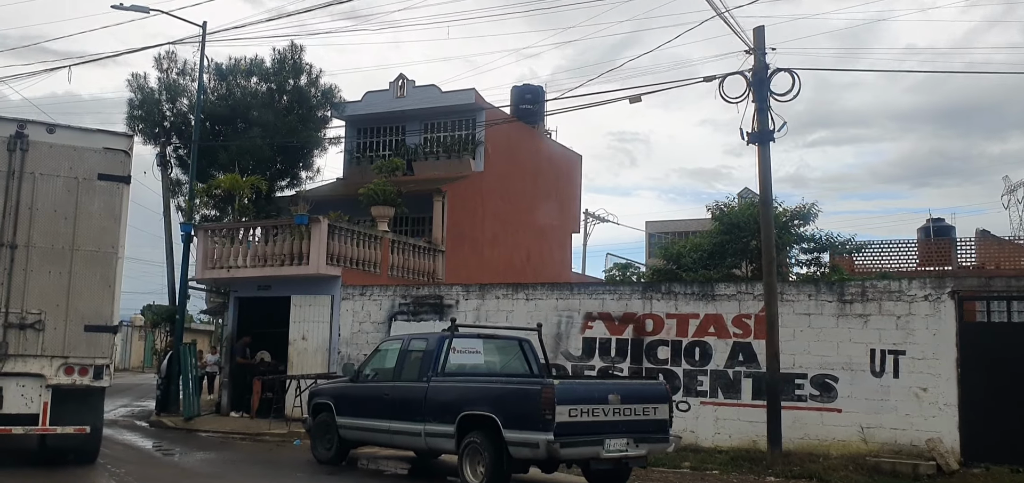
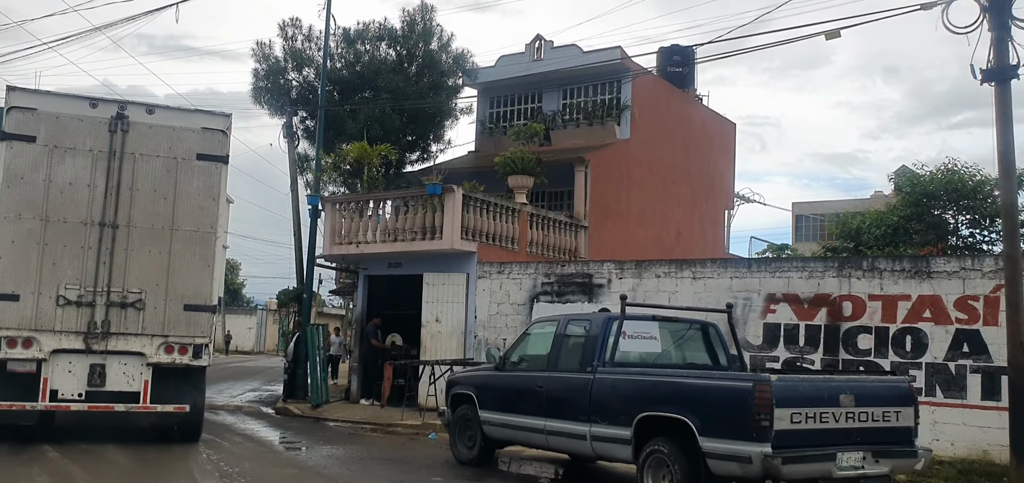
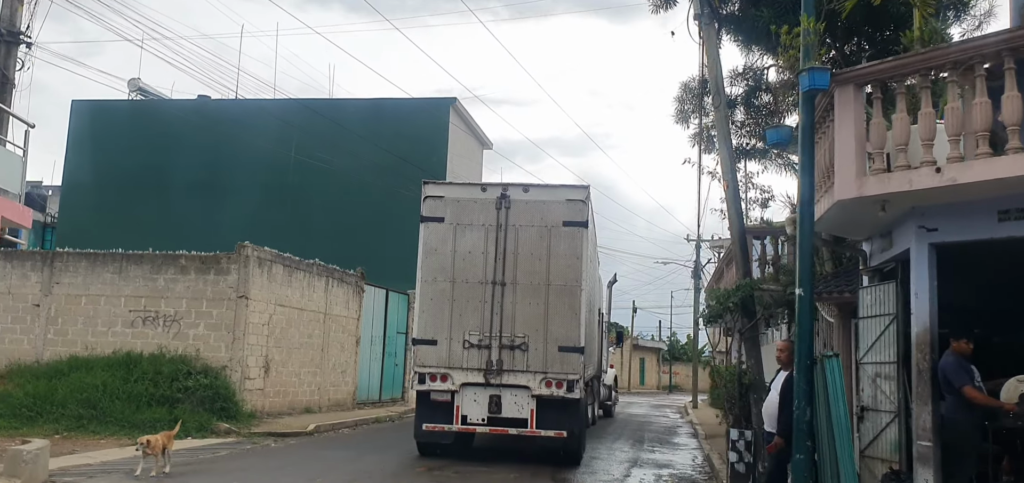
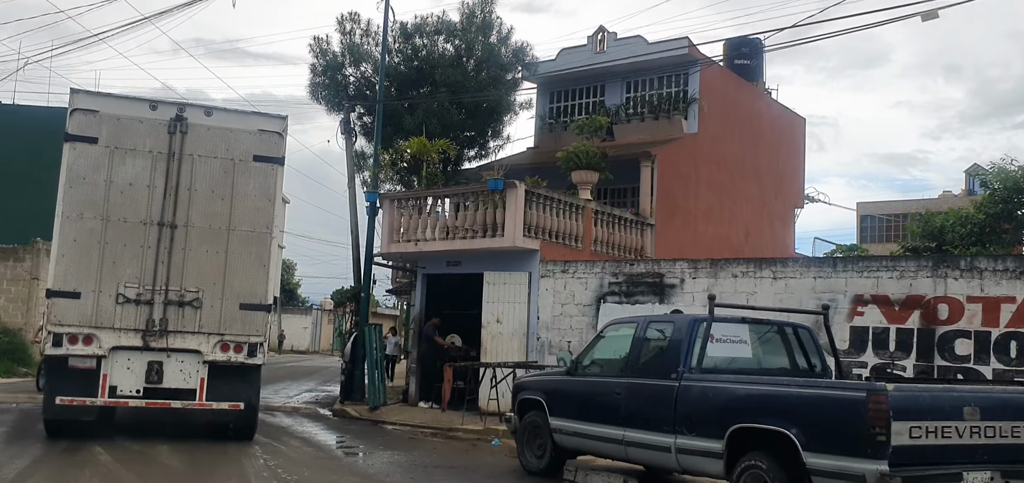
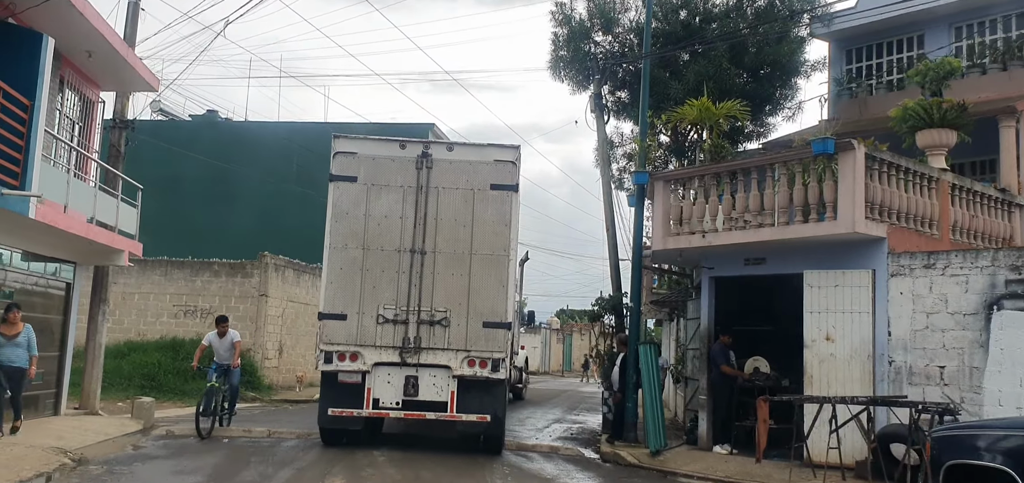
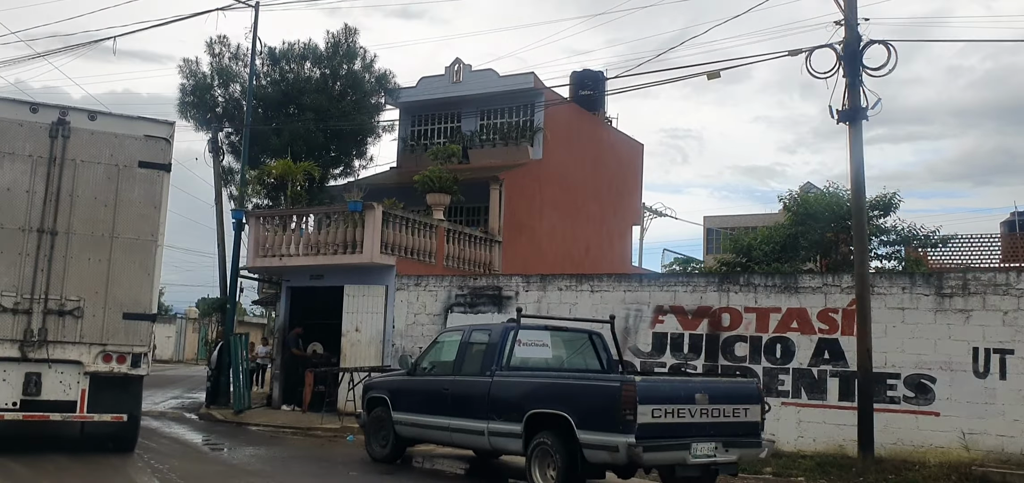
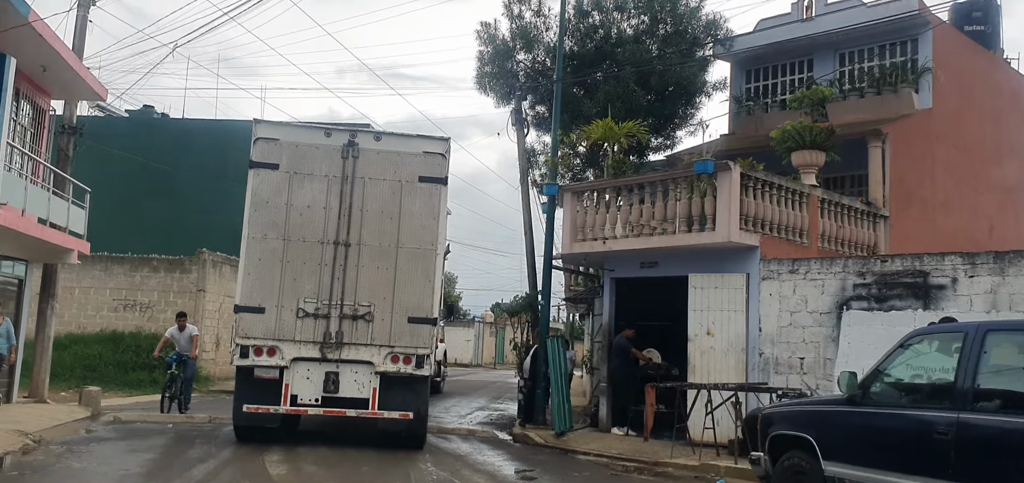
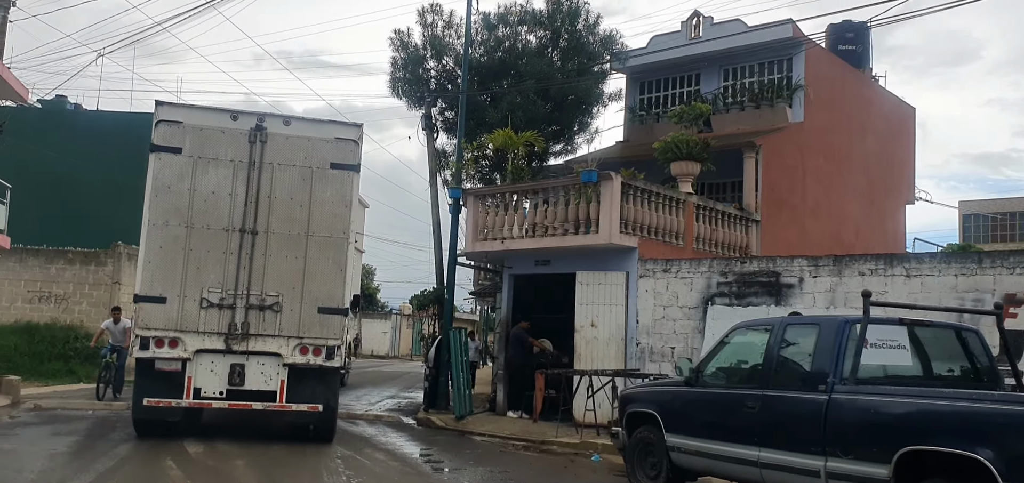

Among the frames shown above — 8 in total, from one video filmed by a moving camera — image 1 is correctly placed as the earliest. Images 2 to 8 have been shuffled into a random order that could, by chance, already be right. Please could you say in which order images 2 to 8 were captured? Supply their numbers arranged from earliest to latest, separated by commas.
6, 2, 4, 8, 7, 5, 3
